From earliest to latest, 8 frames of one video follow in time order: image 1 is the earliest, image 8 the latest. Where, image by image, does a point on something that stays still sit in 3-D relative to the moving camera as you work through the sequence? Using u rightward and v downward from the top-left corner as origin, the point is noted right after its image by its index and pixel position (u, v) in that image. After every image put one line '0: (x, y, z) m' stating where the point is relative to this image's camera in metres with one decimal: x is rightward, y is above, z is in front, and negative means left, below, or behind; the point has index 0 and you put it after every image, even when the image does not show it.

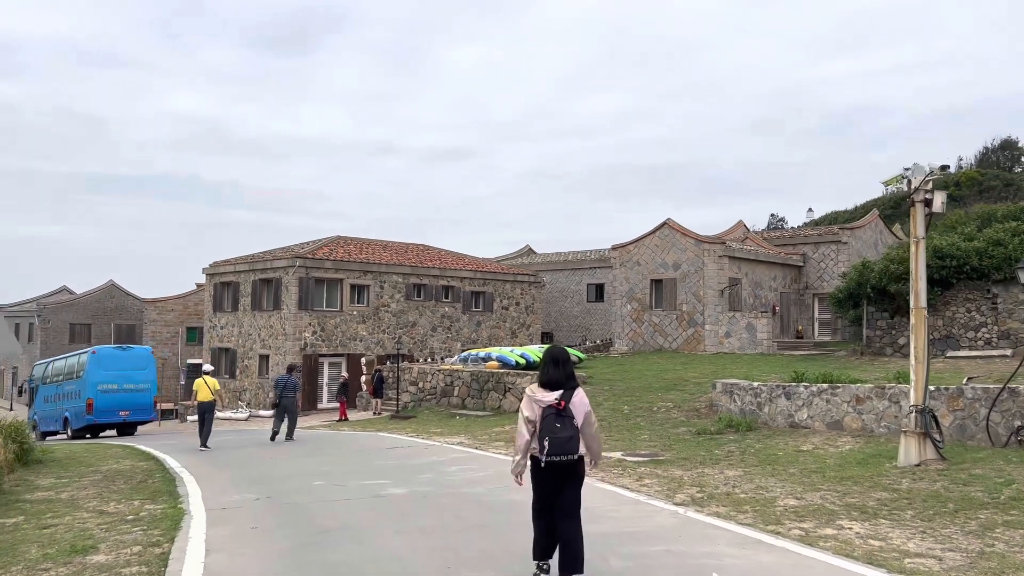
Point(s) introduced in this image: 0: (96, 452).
0: (-9.1, -3.6, +17.7) m
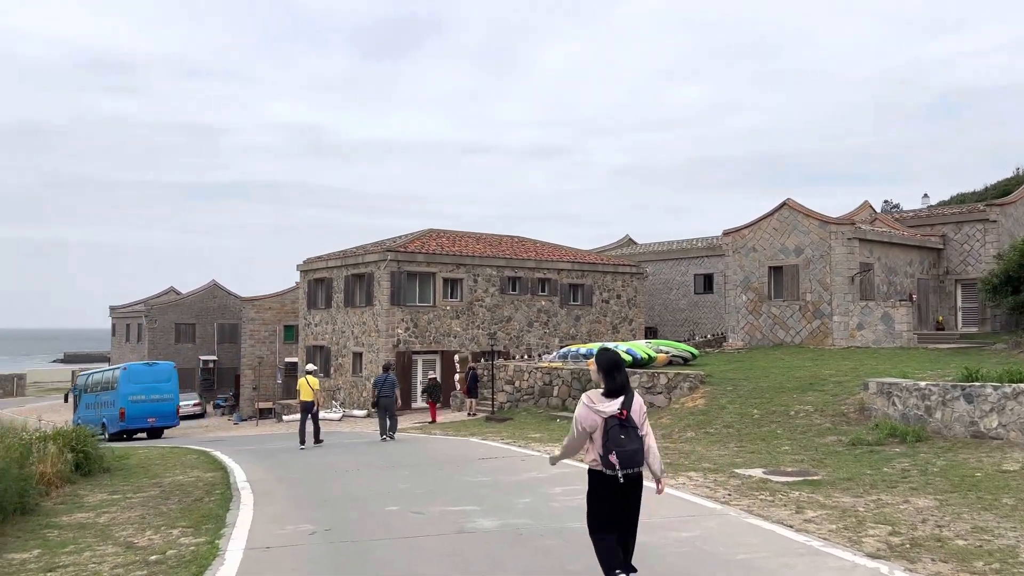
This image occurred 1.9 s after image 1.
0: (-7.0, -3.5, +16.4) m
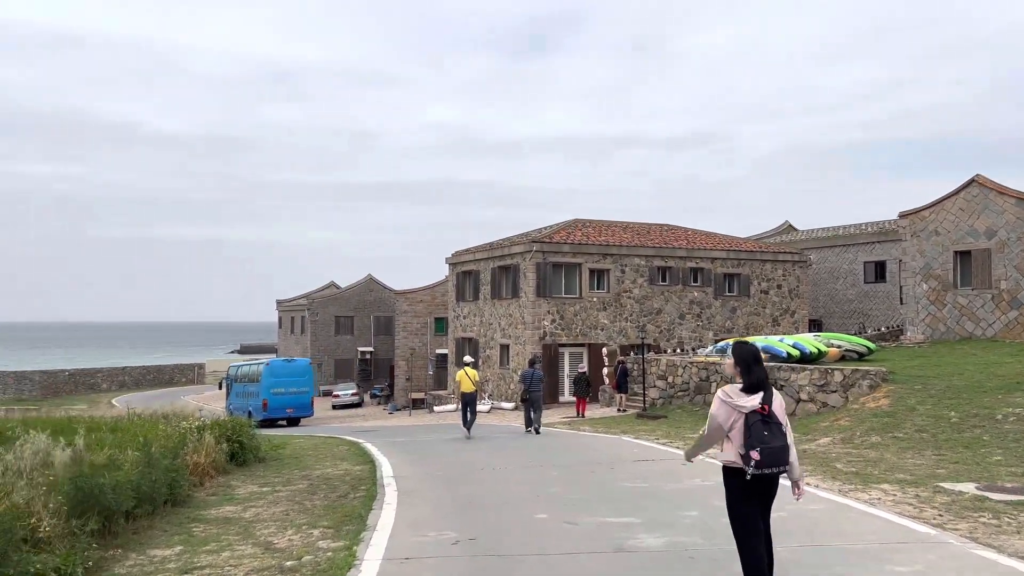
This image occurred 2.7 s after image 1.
0: (-3.9, -3.3, +16.4) m
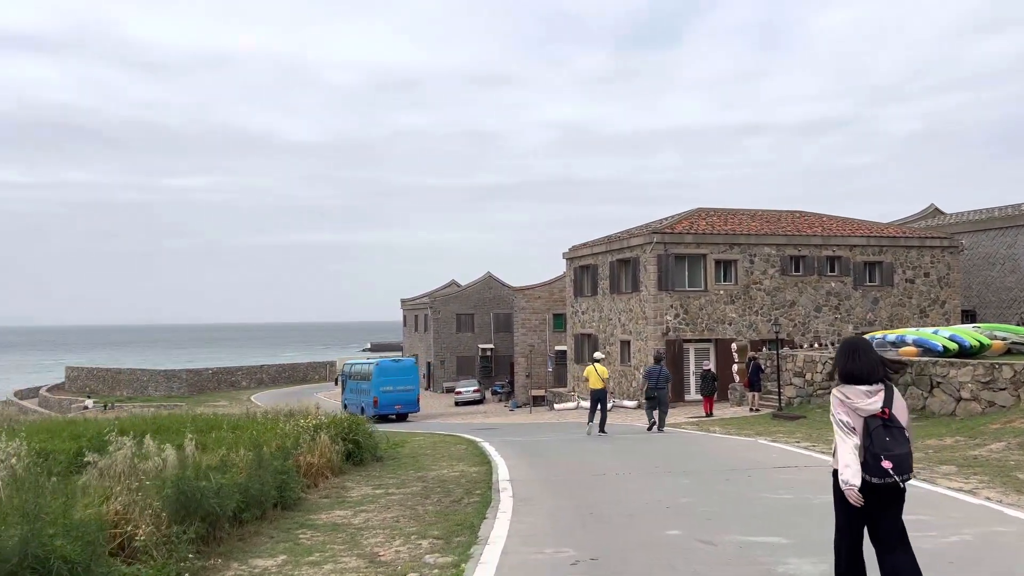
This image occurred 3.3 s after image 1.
0: (-1.5, -3.2, +16.0) m
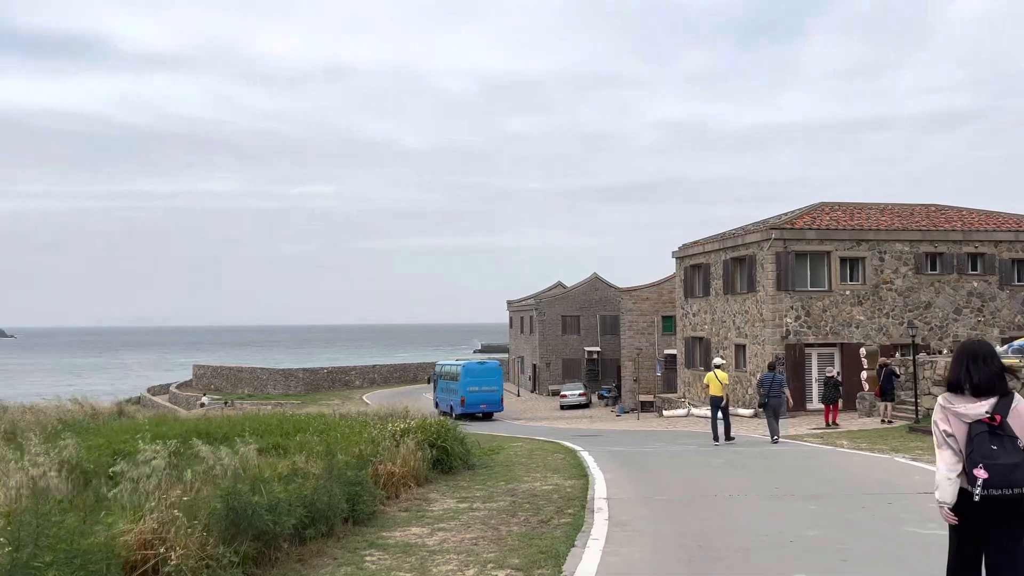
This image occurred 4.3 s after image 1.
0: (+0.4, -3.2, +15.1) m
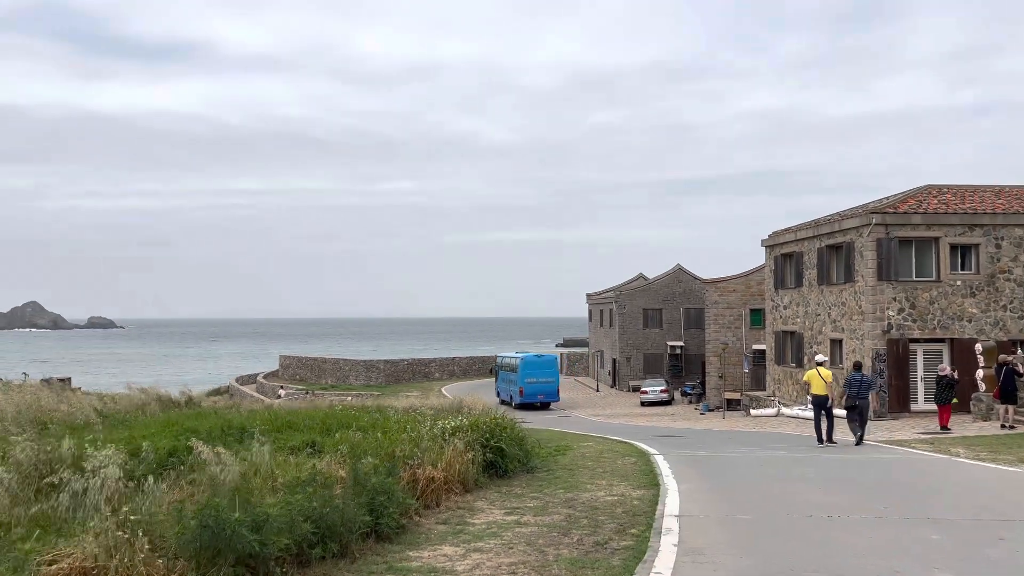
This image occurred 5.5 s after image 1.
0: (+1.5, -2.9, +13.7) m
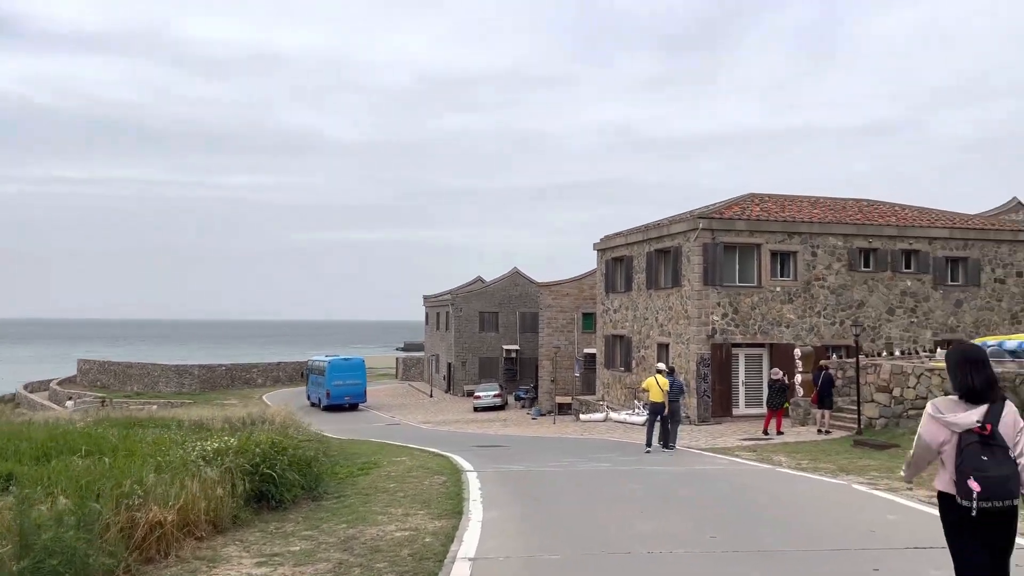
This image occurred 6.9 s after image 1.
0: (-1.5, -2.9, +11.9) m
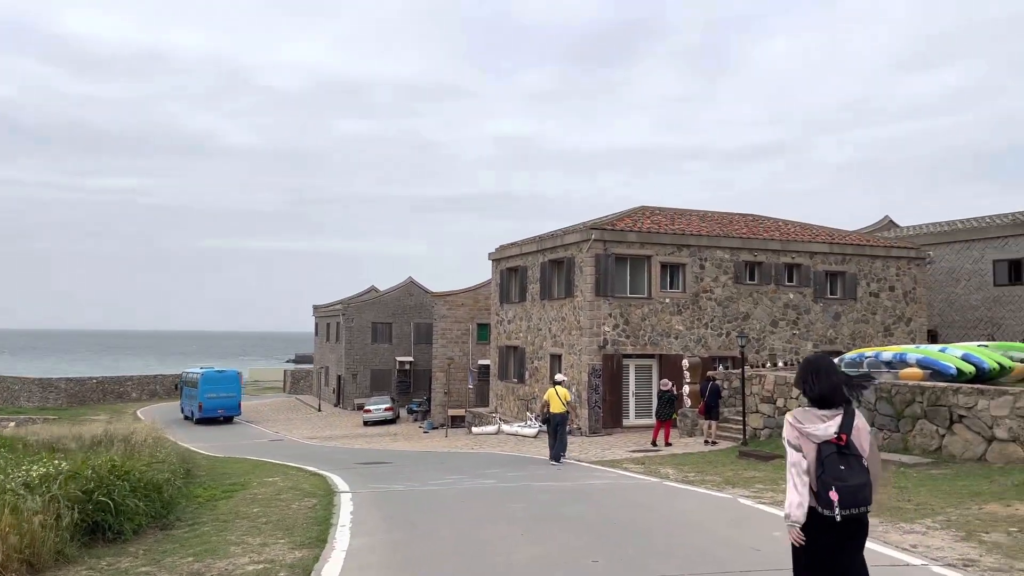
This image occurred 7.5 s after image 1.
0: (-3.2, -2.9, +10.9) m
